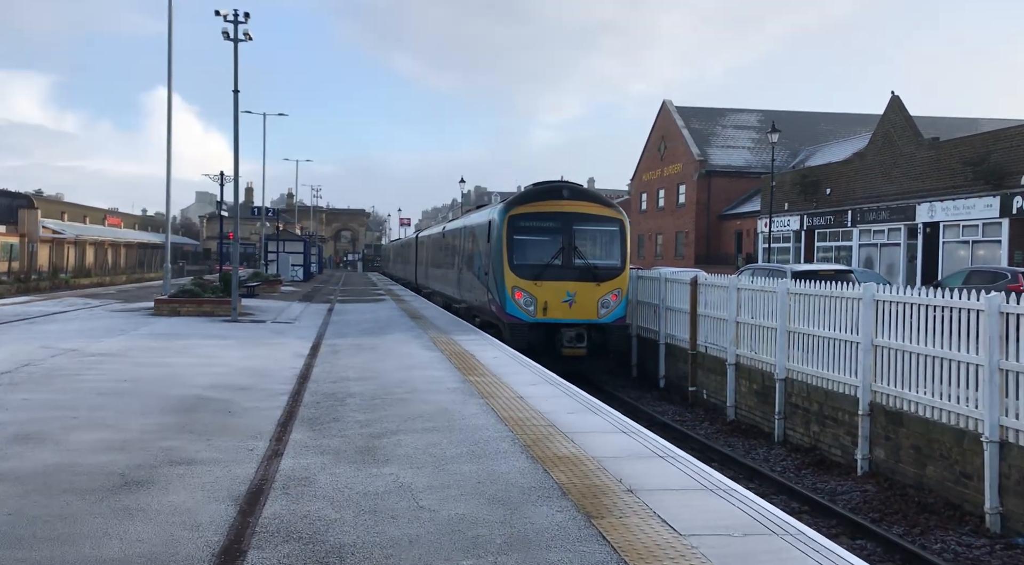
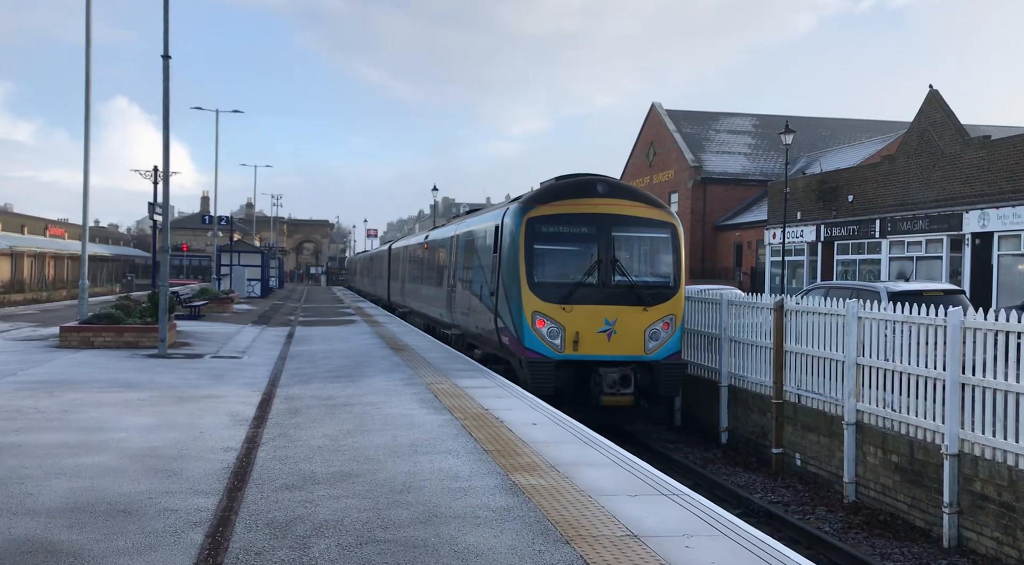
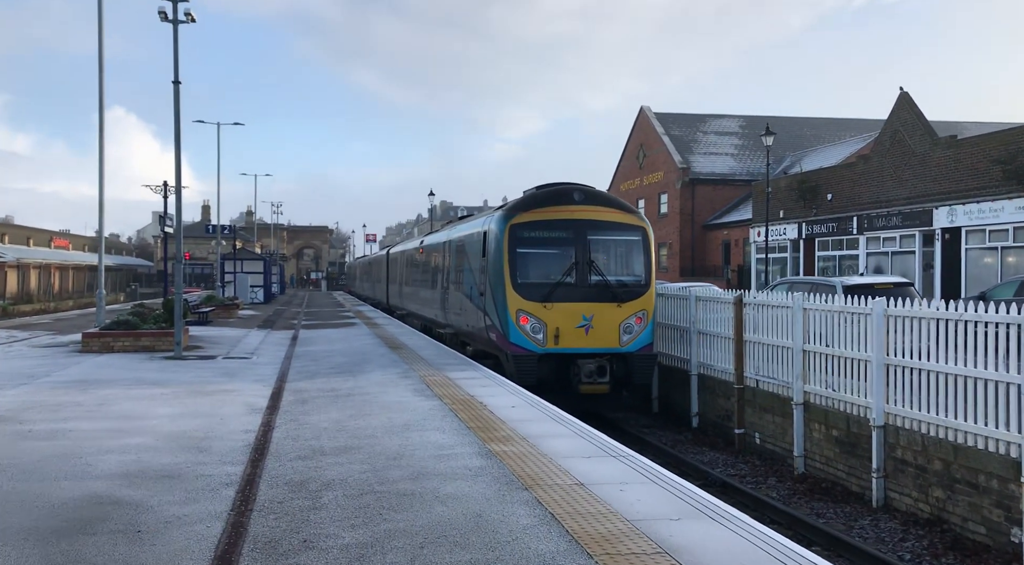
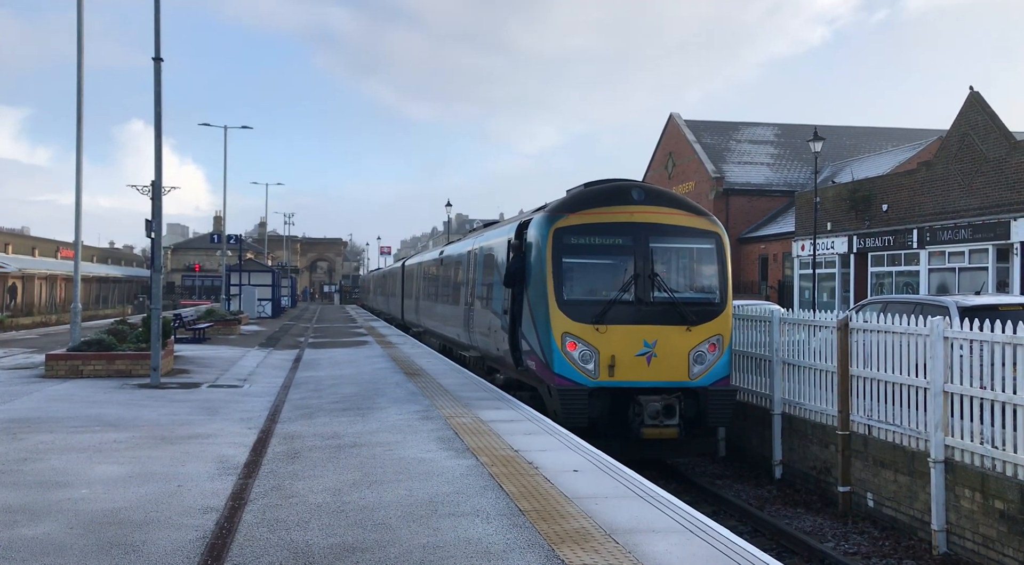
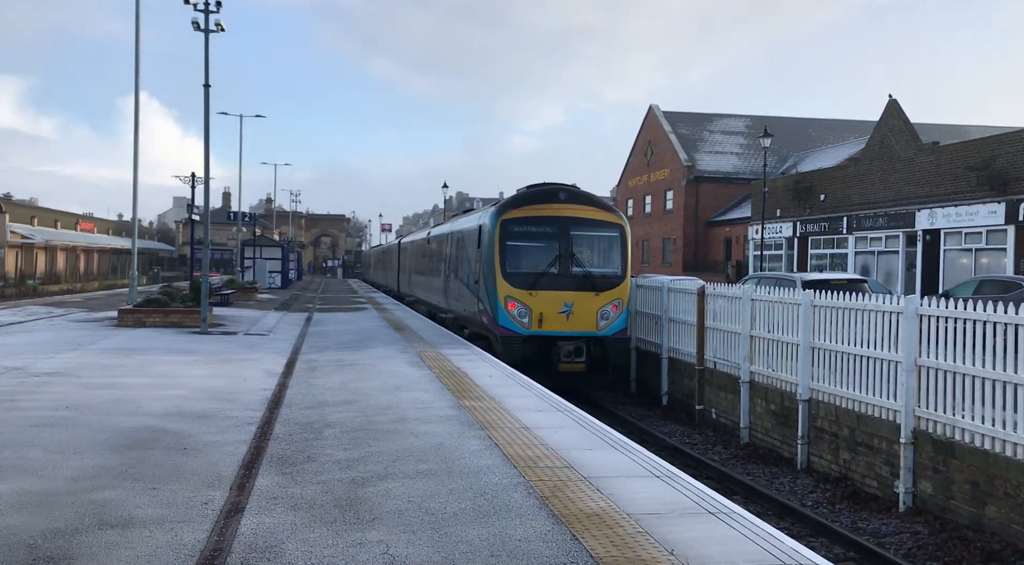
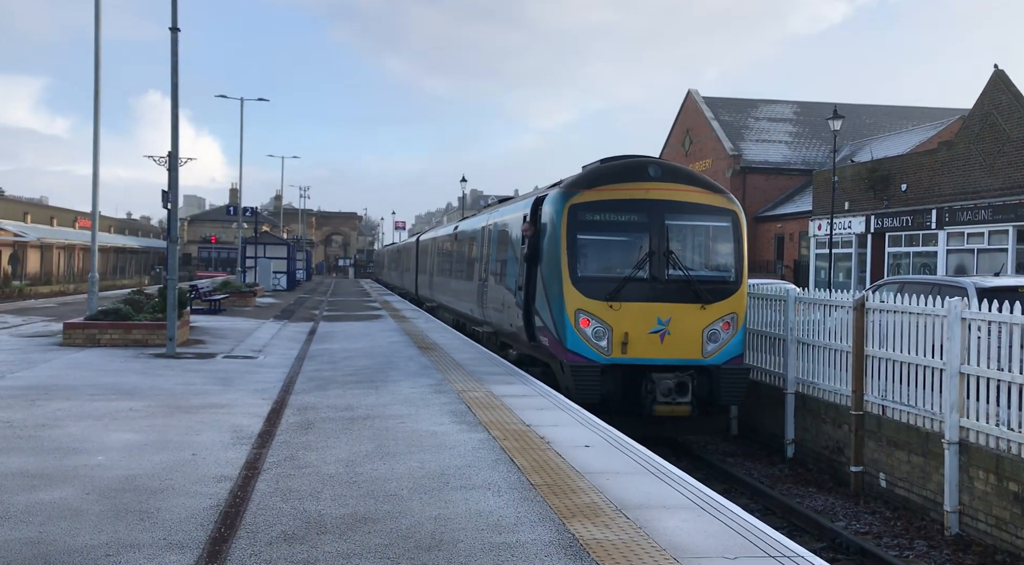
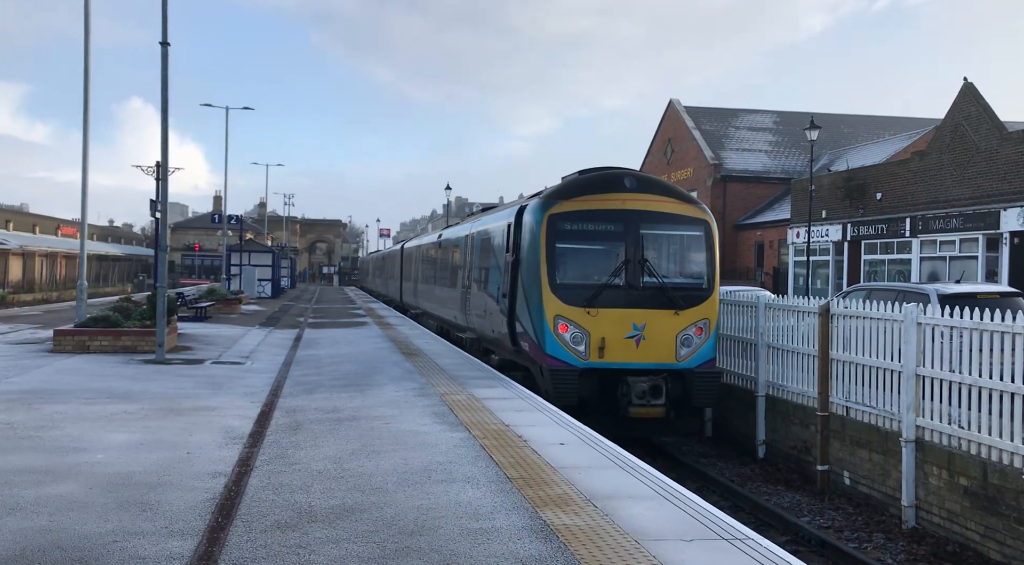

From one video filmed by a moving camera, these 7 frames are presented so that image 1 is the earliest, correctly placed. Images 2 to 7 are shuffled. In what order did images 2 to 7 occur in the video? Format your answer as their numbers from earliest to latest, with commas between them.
5, 3, 2, 7, 6, 4
